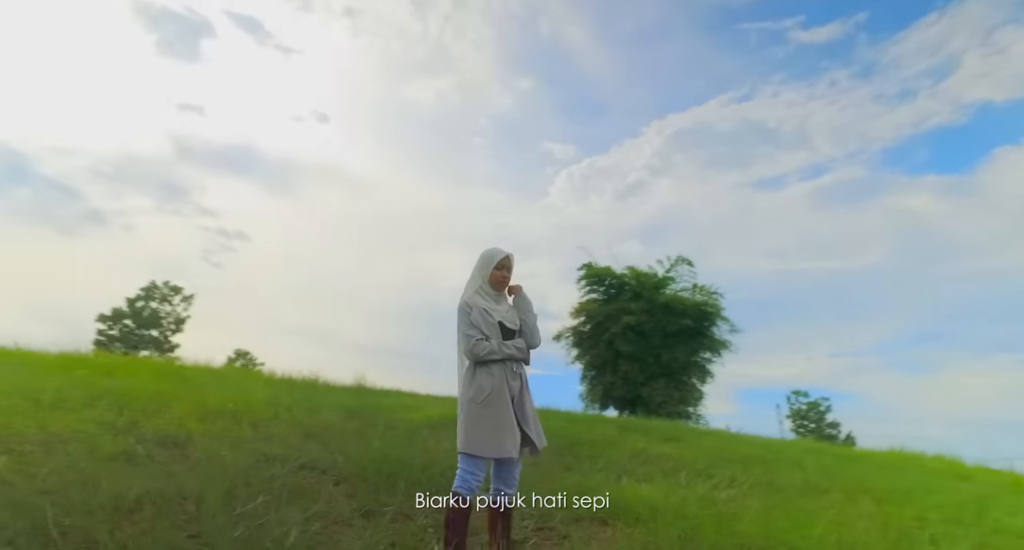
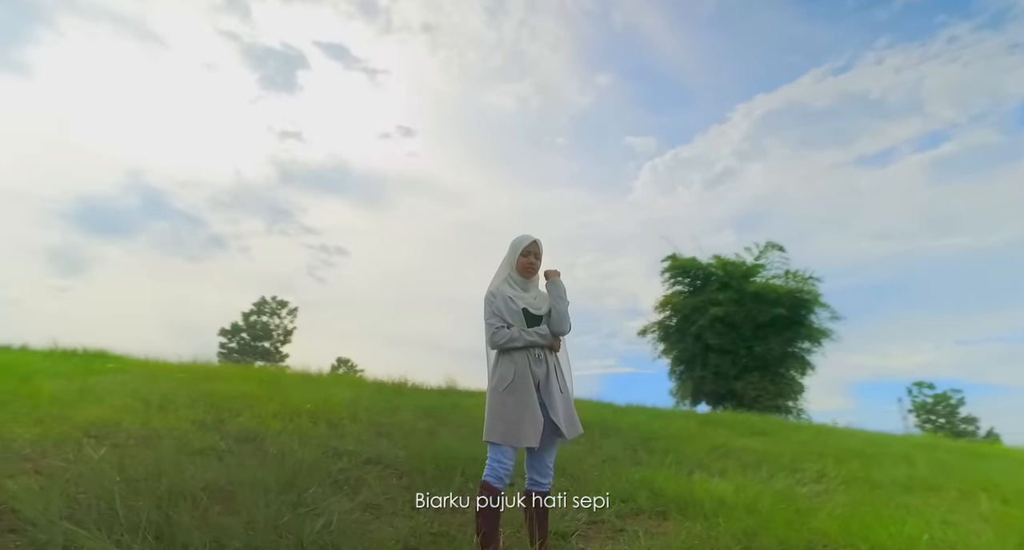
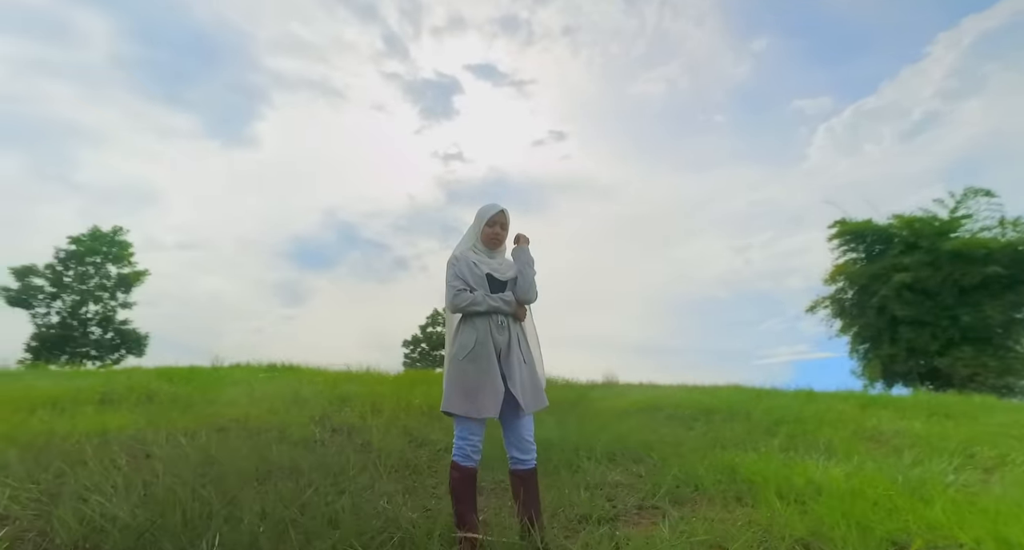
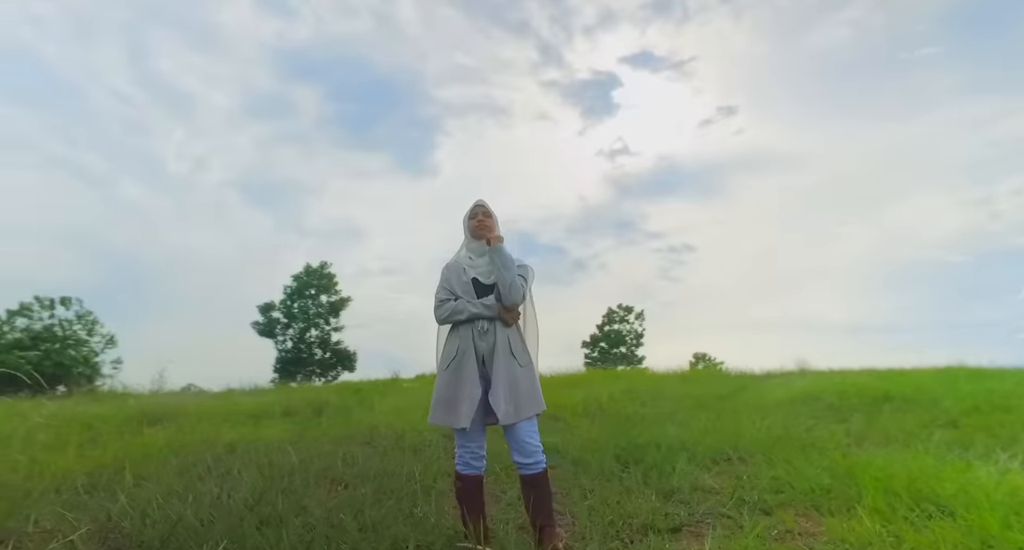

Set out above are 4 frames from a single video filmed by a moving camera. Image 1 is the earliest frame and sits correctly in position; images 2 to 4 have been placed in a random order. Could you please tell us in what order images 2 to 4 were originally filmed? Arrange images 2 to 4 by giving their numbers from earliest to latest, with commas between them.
2, 3, 4
